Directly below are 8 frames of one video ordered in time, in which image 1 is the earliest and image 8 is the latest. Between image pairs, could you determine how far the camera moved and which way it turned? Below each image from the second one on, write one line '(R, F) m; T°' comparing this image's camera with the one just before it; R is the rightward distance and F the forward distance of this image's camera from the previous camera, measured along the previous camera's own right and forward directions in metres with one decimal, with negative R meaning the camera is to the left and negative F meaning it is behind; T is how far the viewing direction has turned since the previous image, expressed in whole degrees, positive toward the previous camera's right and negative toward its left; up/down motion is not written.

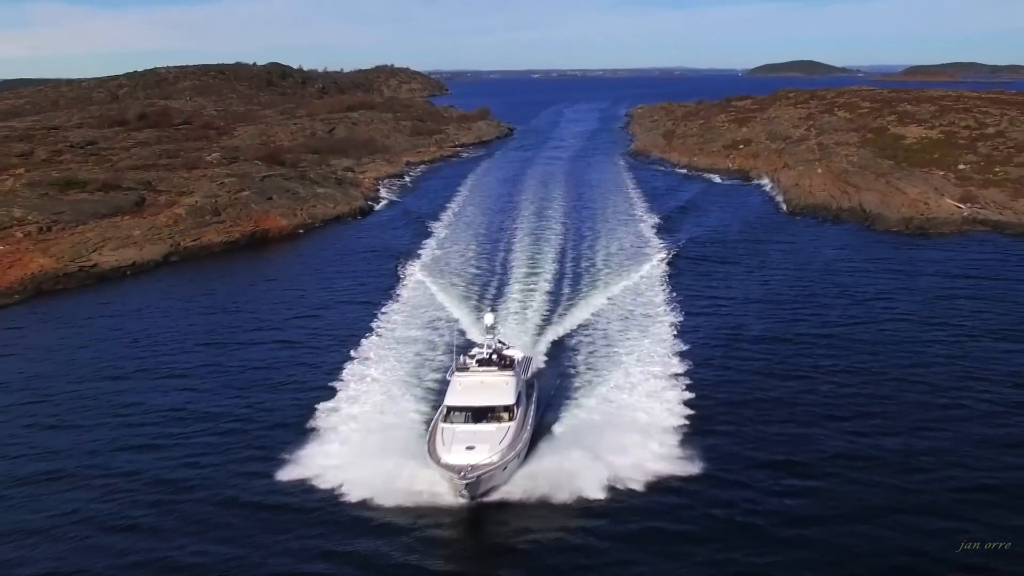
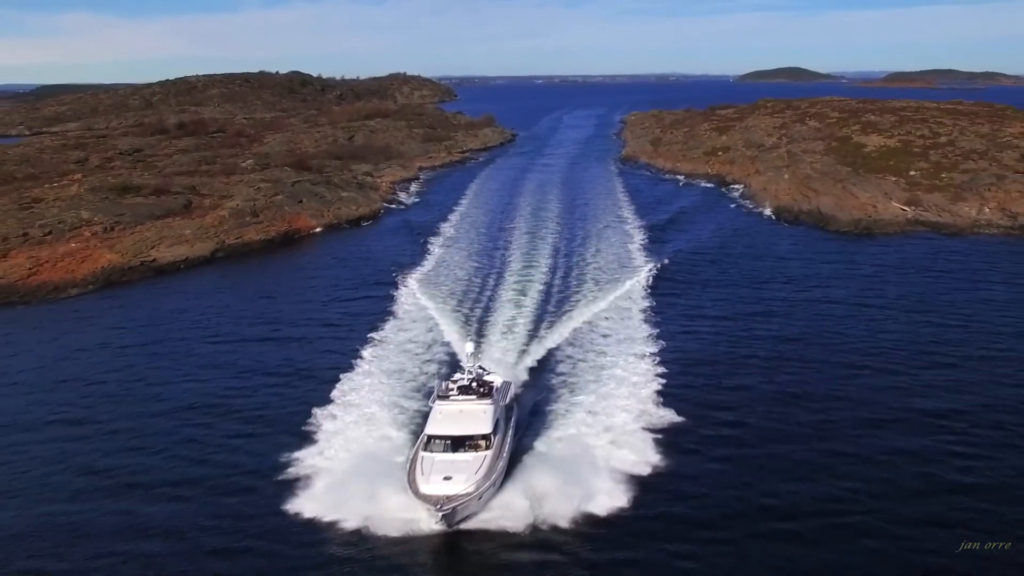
(+0.4, -4.2) m; -1°
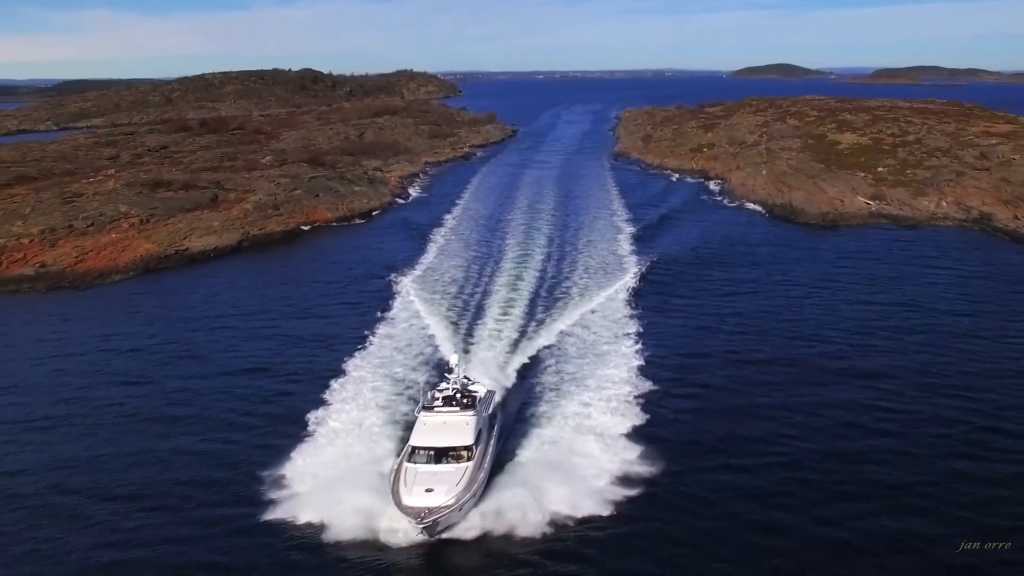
(+0.3, -3.2) m; 0°
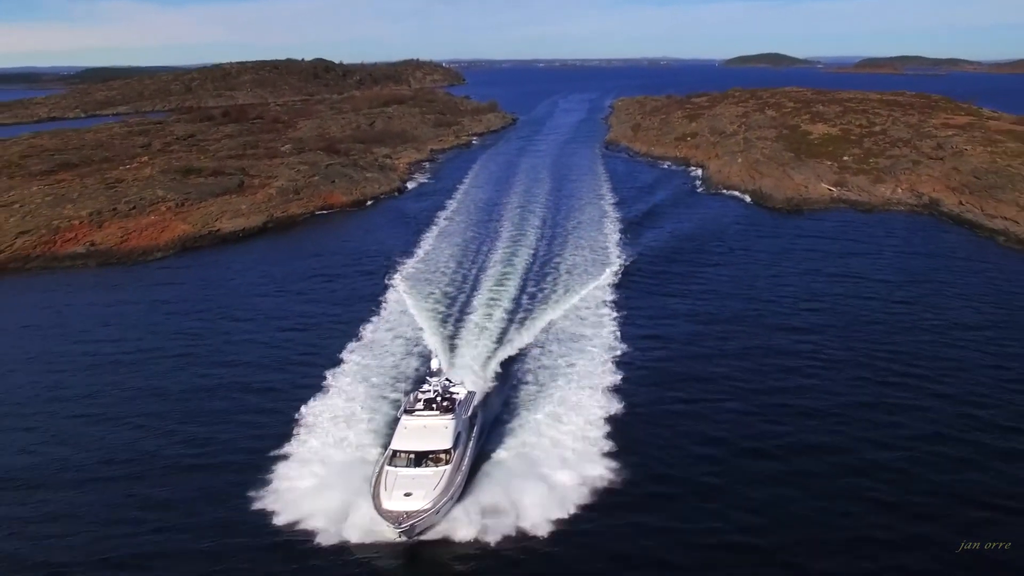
(+0.4, -4.0) m; 0°
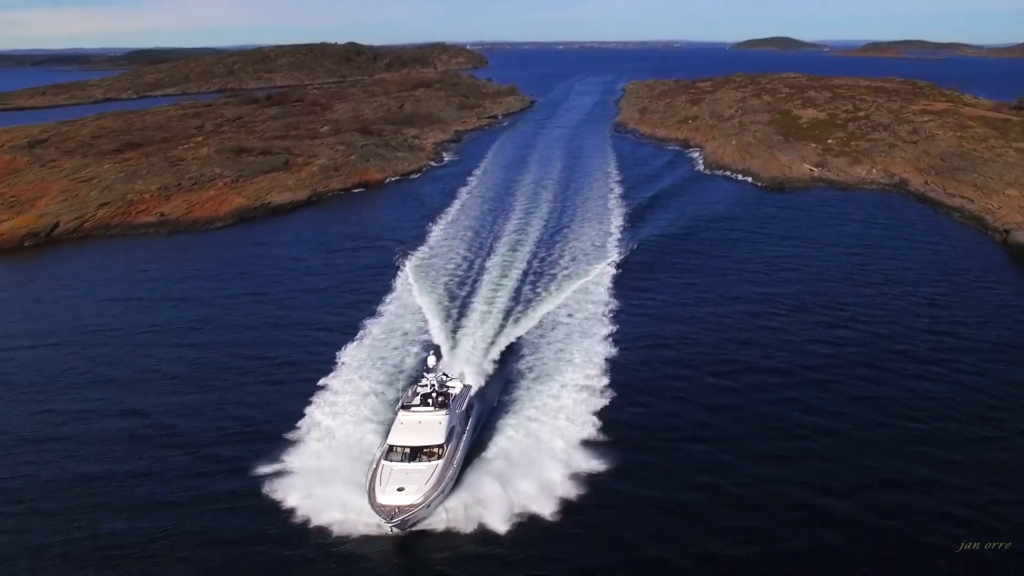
(+0.5, -5.1) m; -2°
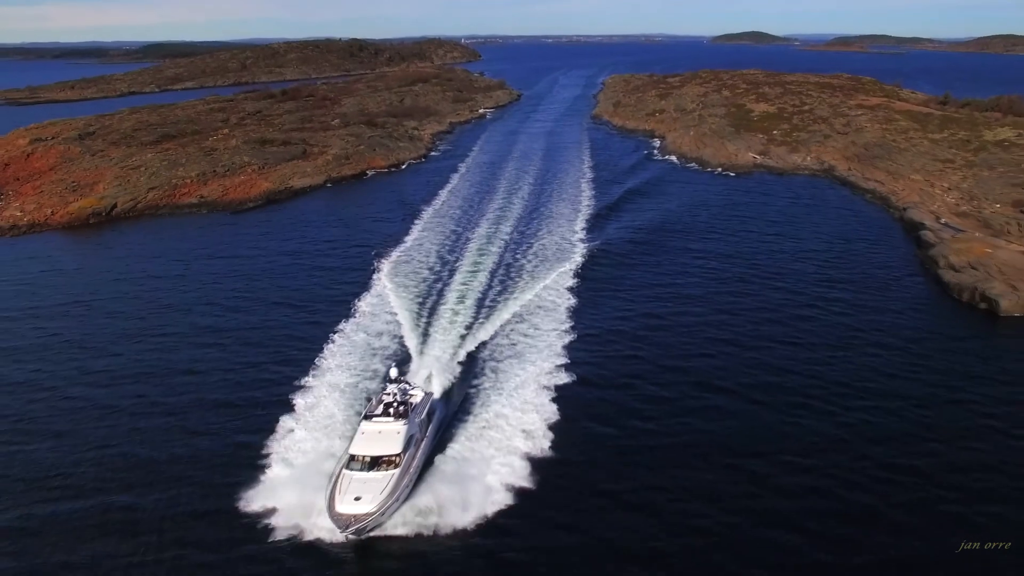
(+0.6, -7.4) m; 0°
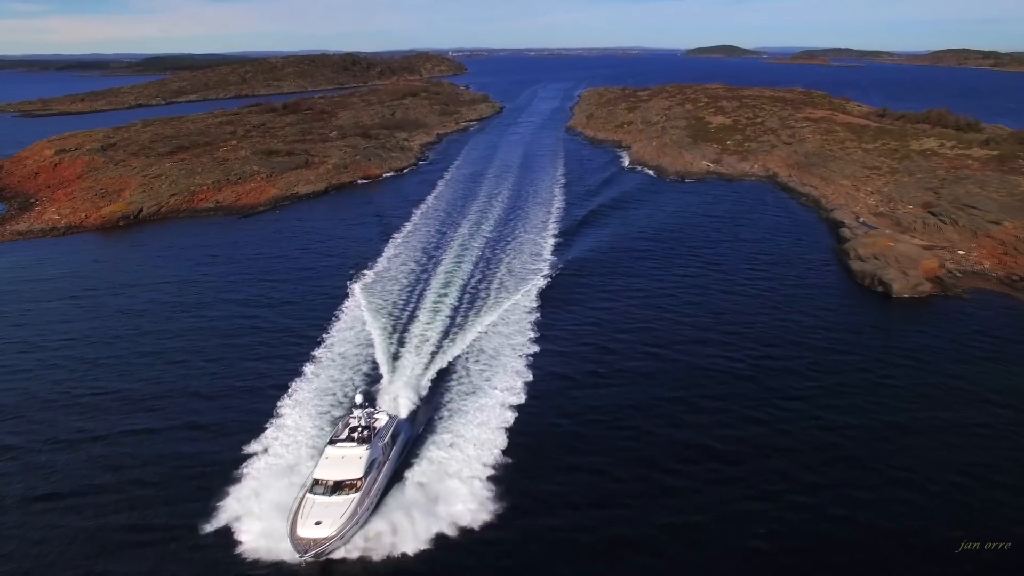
(+0.6, -6.2) m; +1°
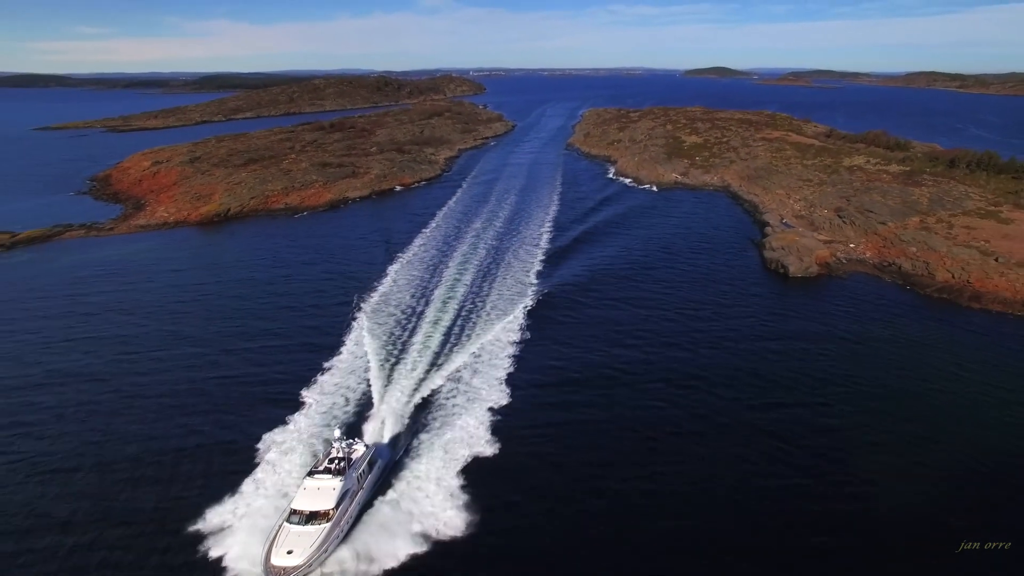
(+1.3, -13.9) m; -1°
